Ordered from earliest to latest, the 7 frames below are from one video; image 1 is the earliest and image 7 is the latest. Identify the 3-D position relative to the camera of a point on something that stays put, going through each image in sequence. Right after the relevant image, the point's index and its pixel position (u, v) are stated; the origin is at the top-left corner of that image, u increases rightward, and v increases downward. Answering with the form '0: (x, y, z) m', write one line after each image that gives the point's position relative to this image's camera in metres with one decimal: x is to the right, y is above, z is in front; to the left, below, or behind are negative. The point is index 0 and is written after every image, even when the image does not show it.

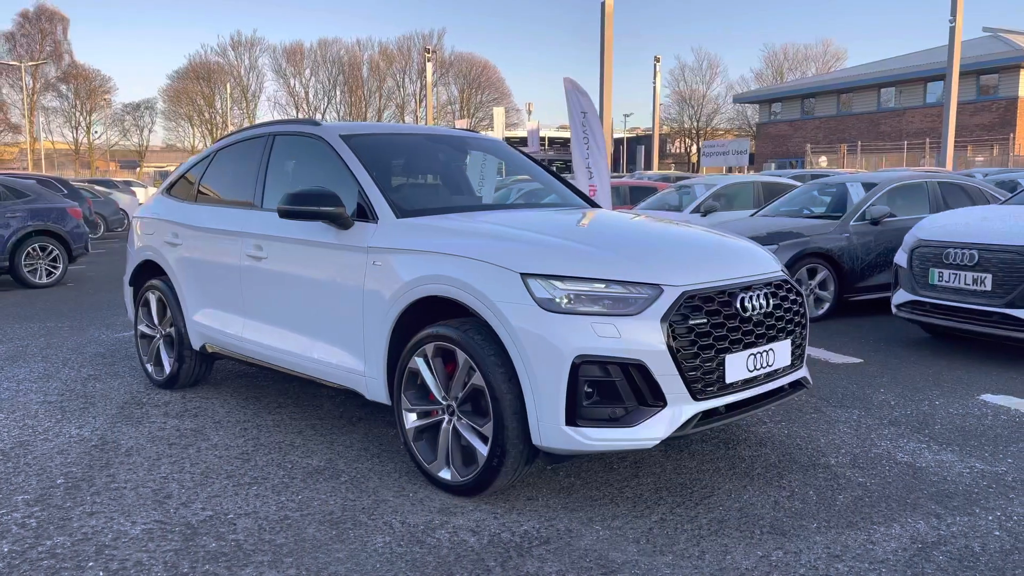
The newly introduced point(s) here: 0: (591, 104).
0: (+0.8, +2.1, +9.4) m
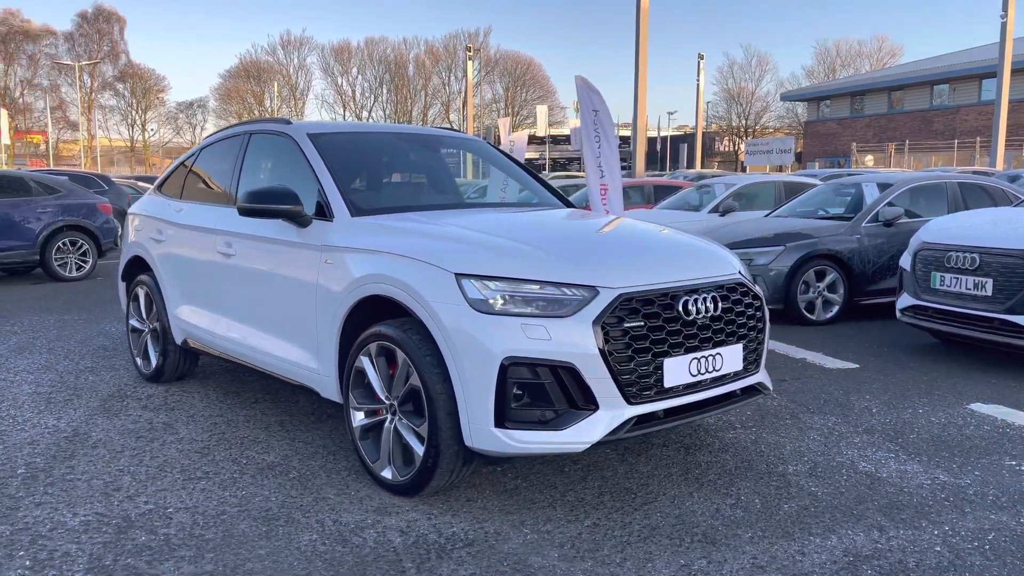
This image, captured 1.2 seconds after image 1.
0: (+1.0, +2.1, +9.3) m
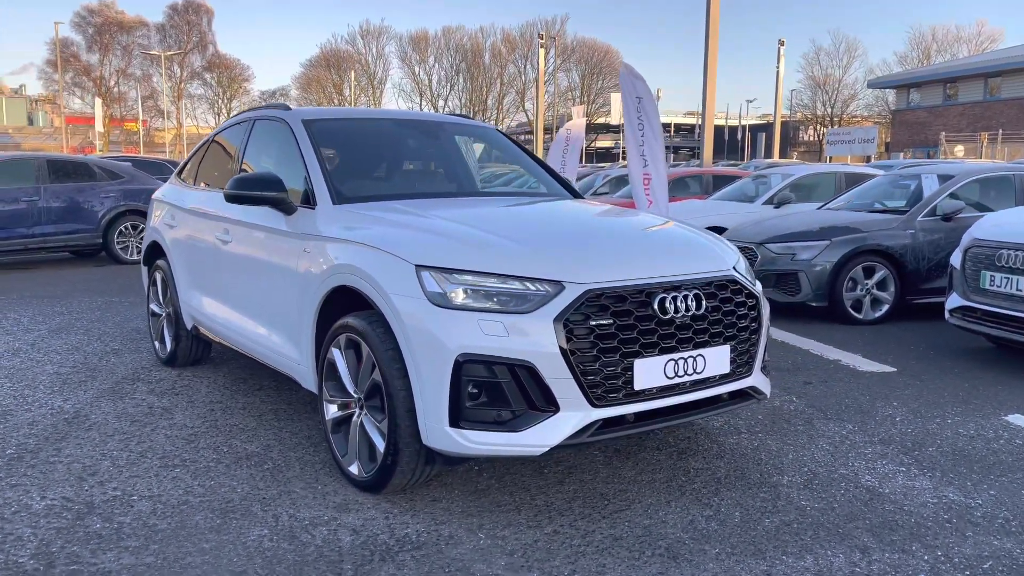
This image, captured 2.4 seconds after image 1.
0: (+1.4, +2.2, +9.0) m
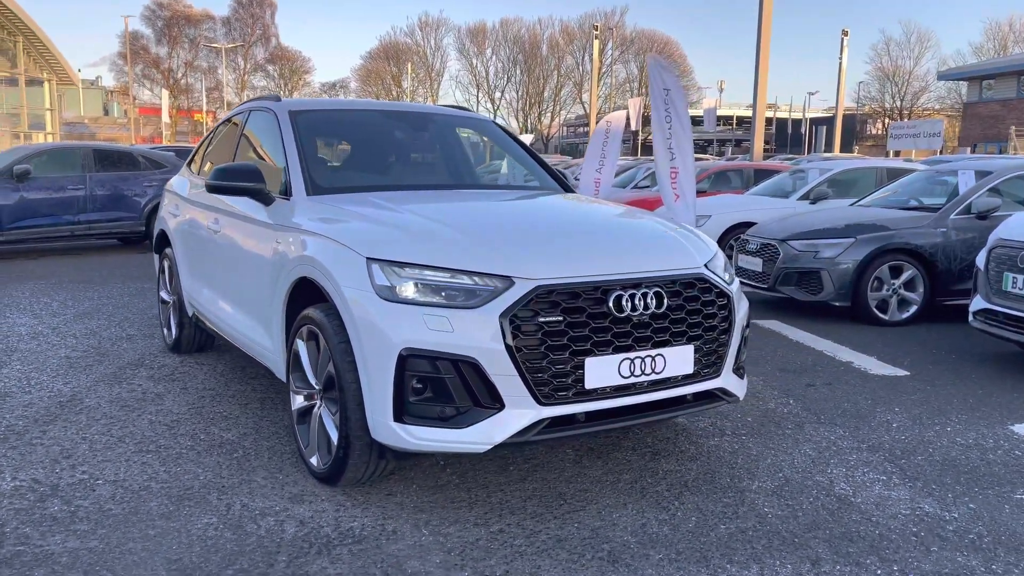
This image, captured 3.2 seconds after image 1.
0: (+1.7, +2.2, +8.8) m
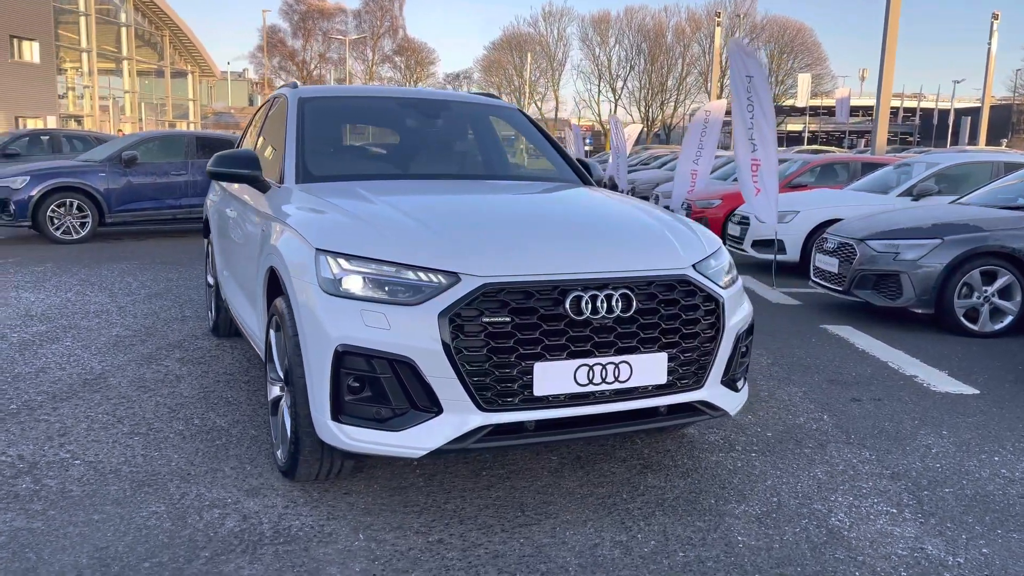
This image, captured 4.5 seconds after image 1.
0: (+2.4, +2.2, +8.3) m
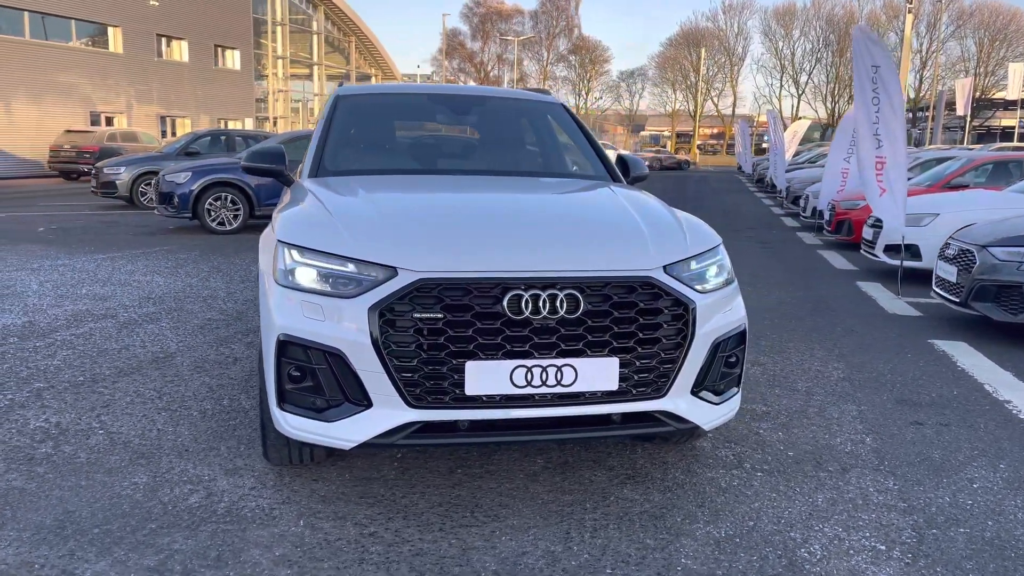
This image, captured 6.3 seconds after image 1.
0: (+3.4, +2.1, +7.7) m
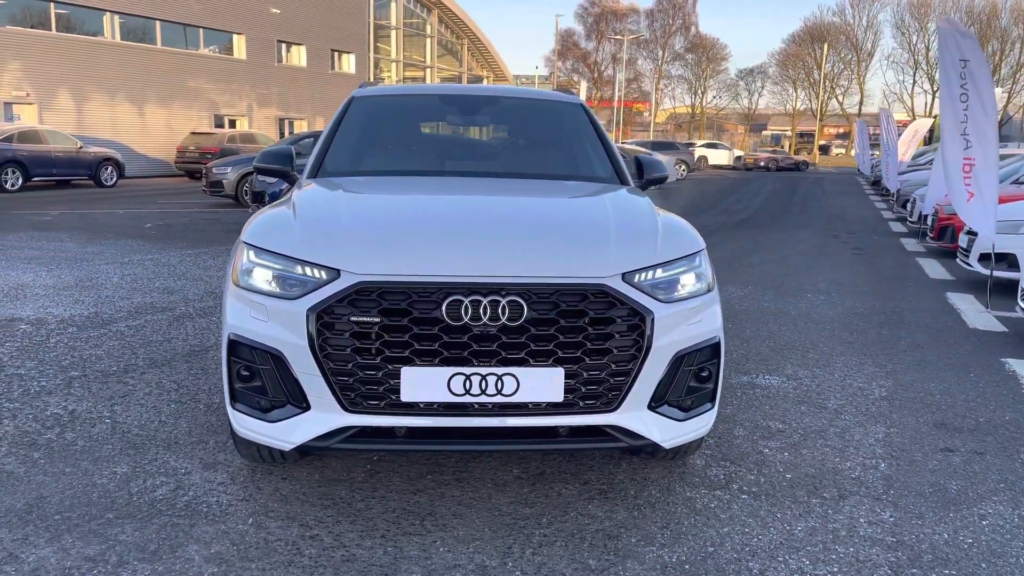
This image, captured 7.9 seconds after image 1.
0: (+3.9, +2.0, +7.1) m
